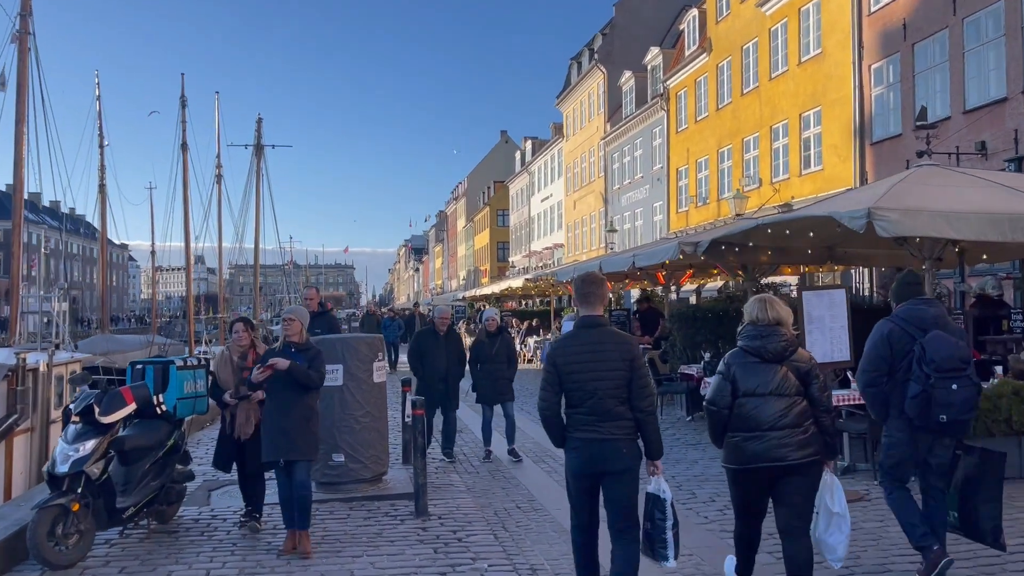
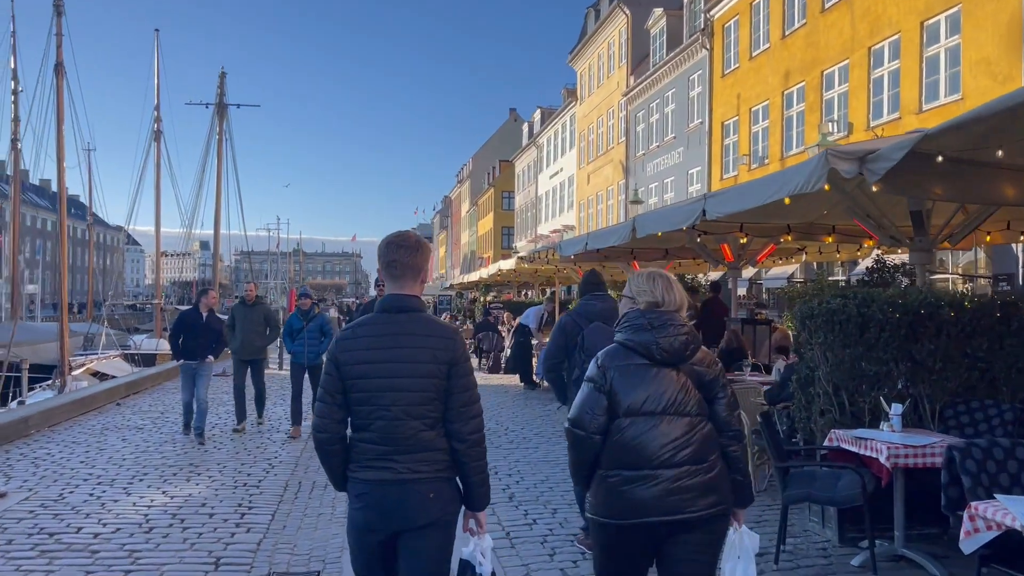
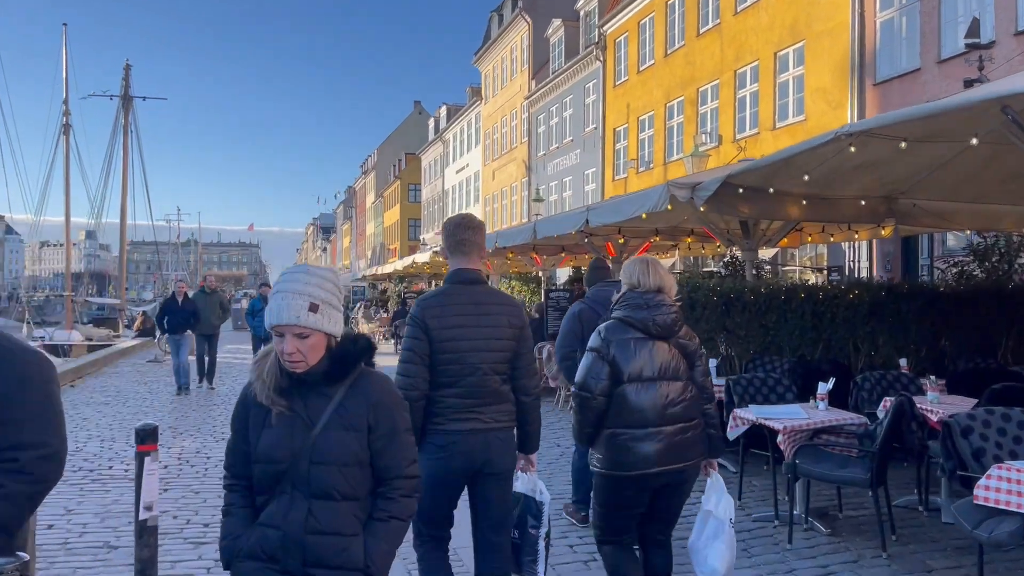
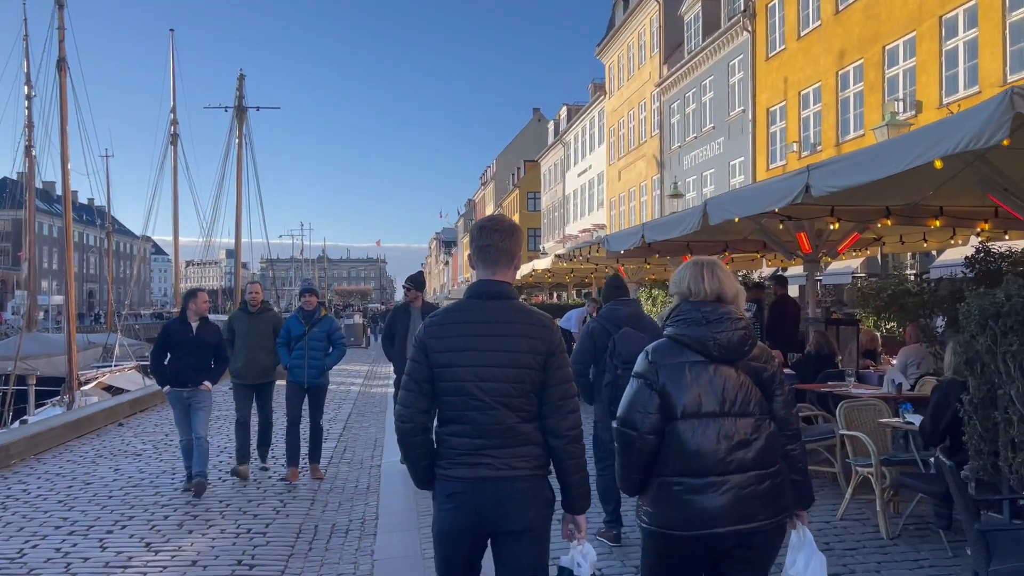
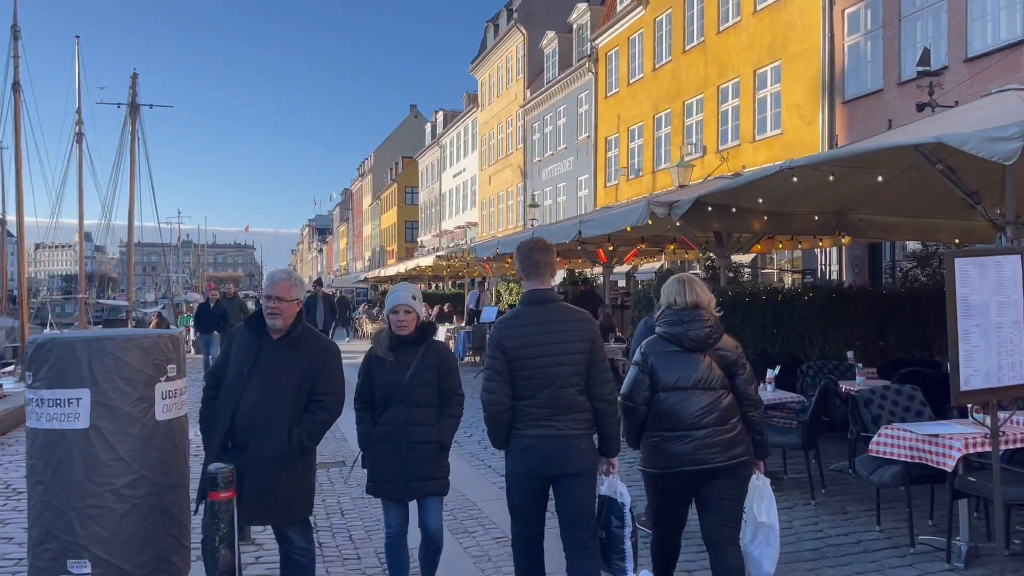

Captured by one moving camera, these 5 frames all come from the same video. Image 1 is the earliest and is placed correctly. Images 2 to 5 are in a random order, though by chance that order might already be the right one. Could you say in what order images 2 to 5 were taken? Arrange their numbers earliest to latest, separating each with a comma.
5, 3, 2, 4
